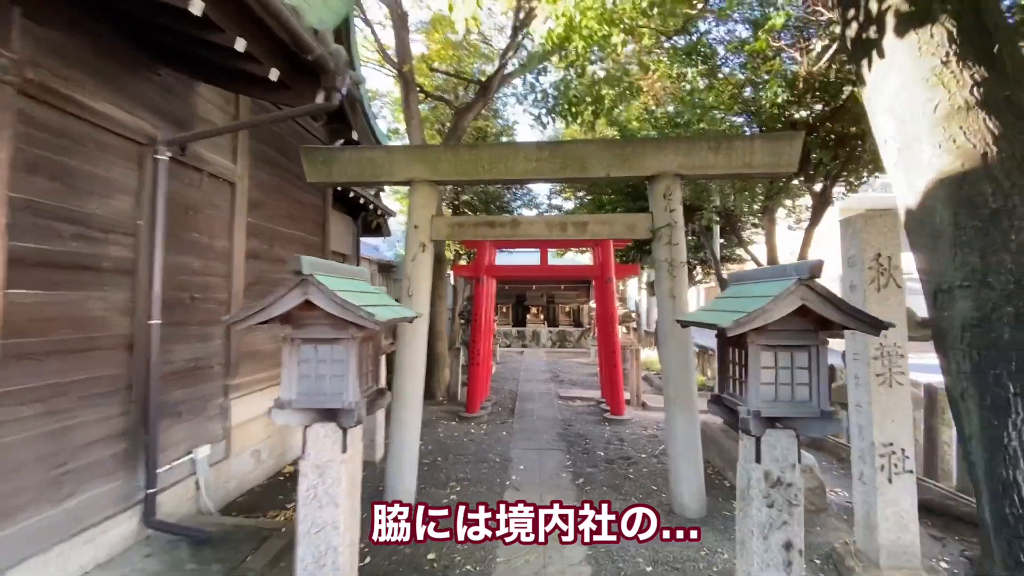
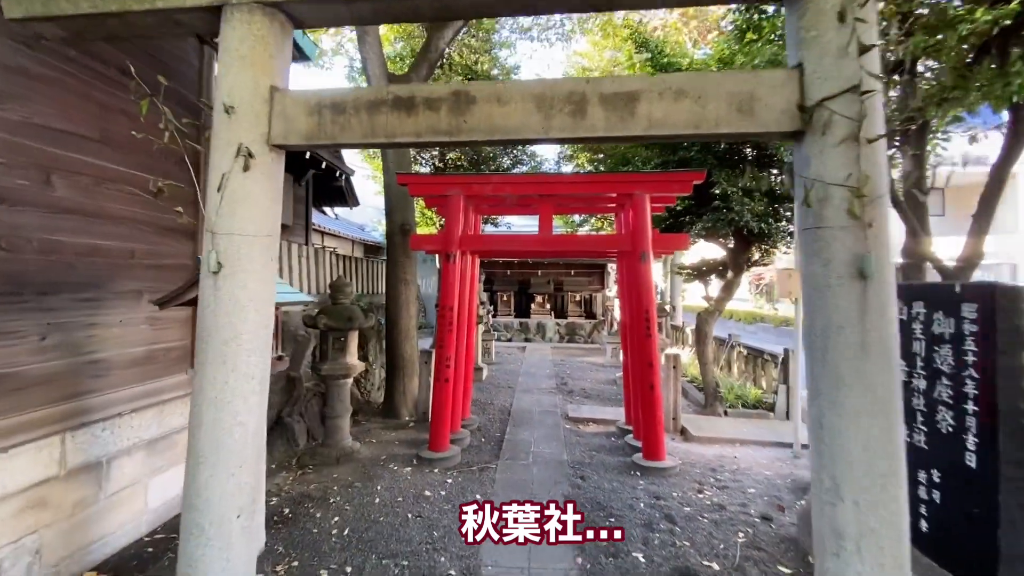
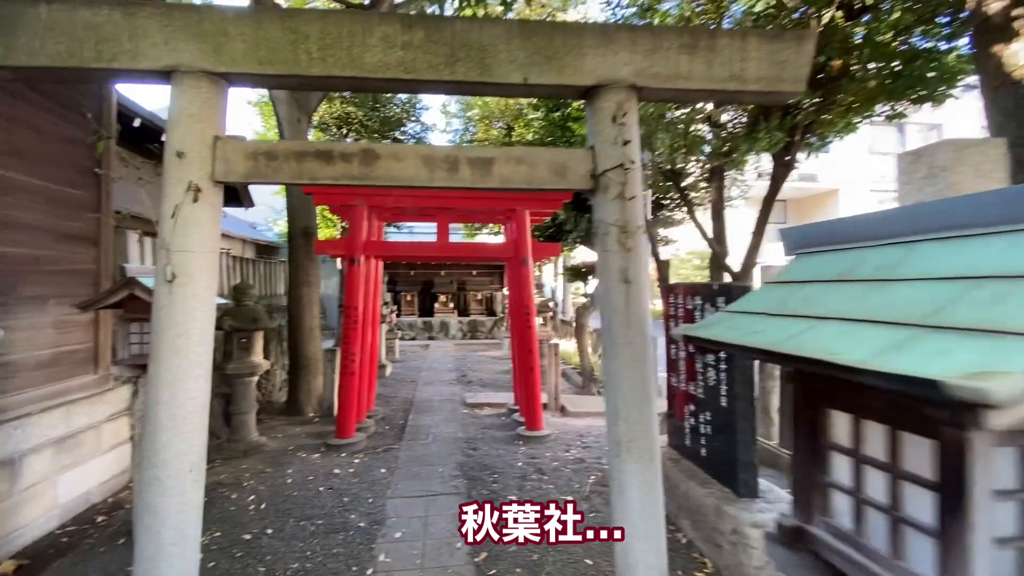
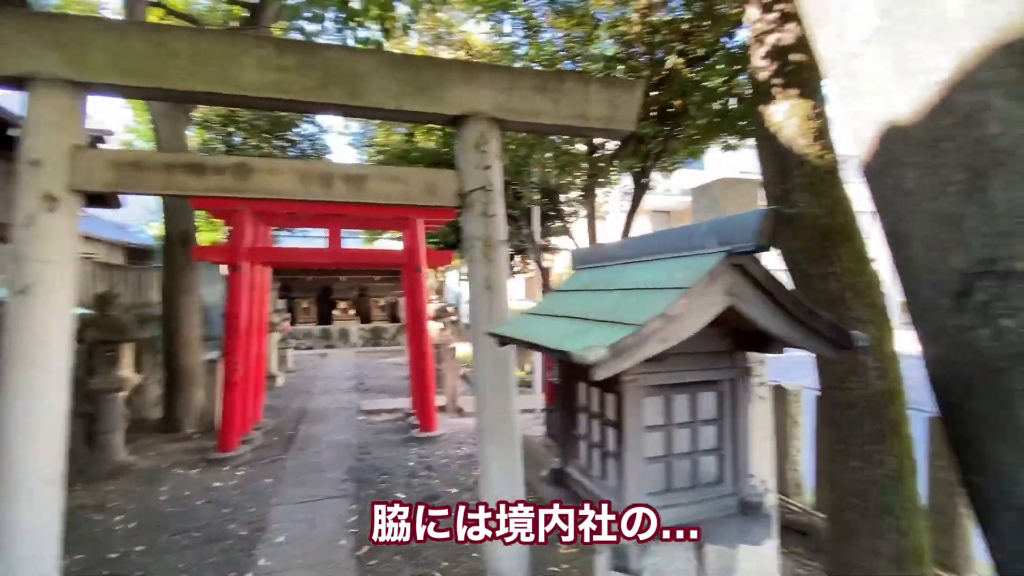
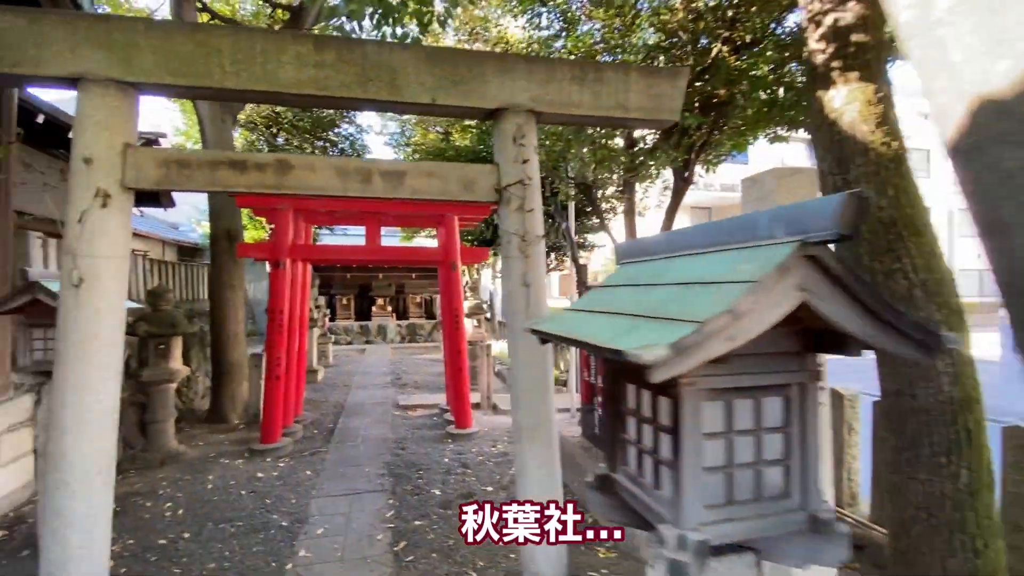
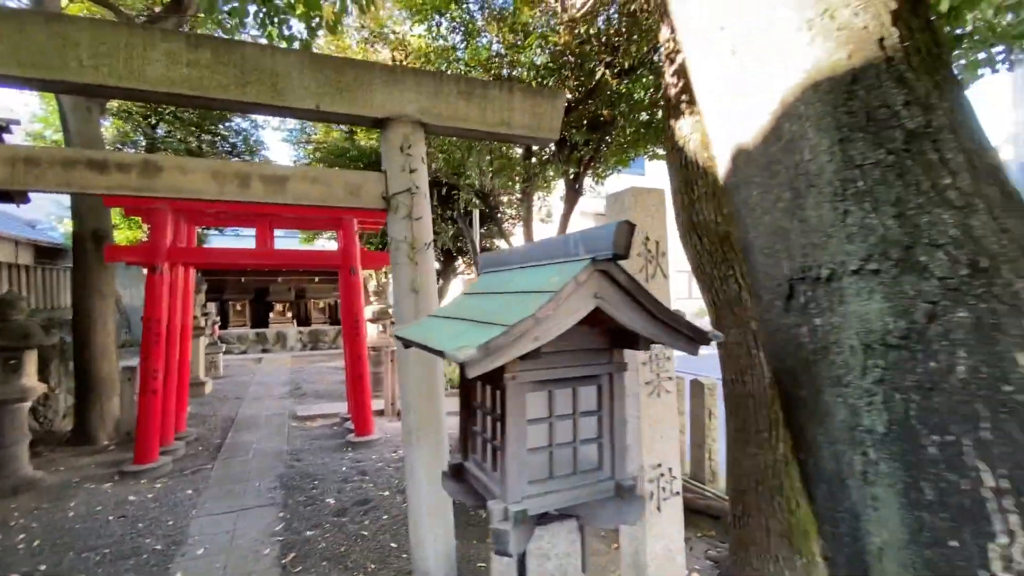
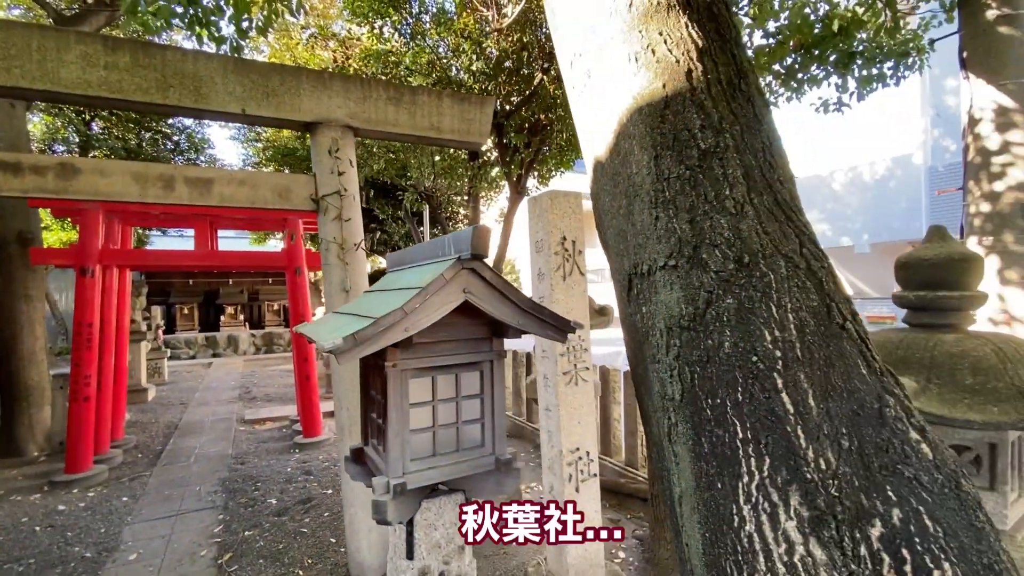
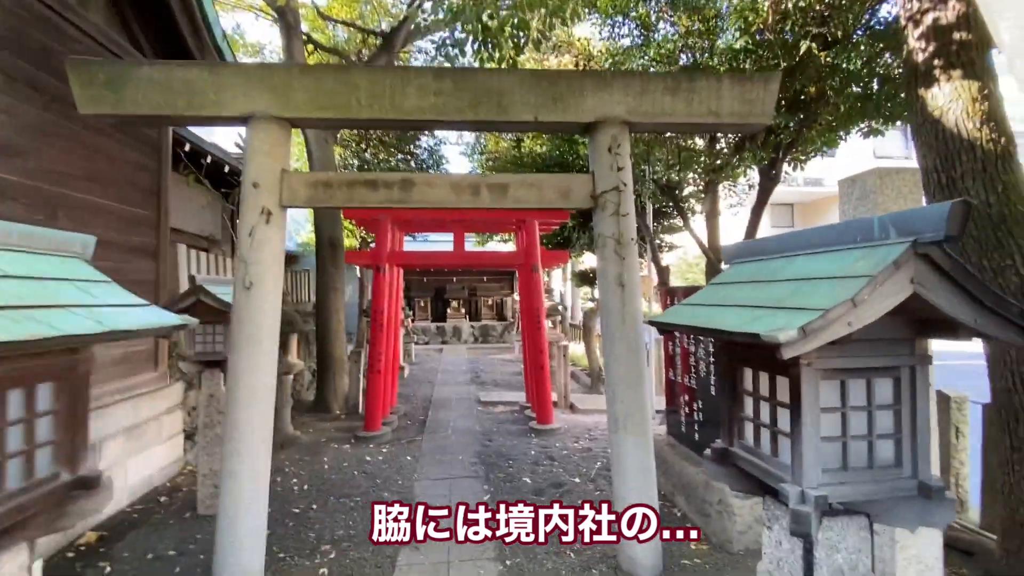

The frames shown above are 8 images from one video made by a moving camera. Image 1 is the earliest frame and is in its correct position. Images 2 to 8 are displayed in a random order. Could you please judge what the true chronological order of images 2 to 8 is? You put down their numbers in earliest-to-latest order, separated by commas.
8, 4, 6, 7, 5, 3, 2
